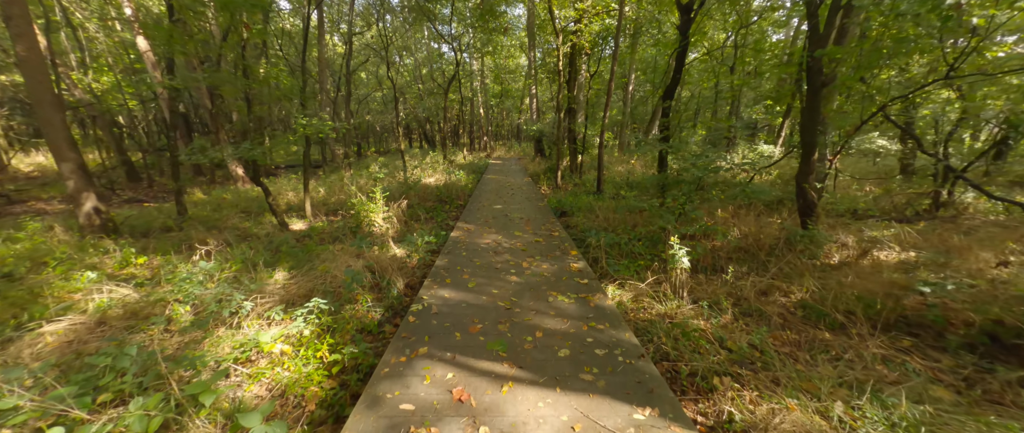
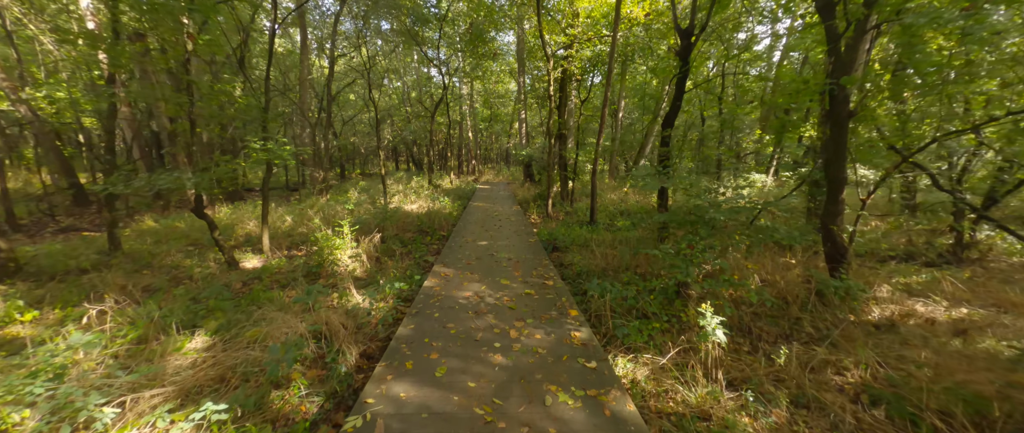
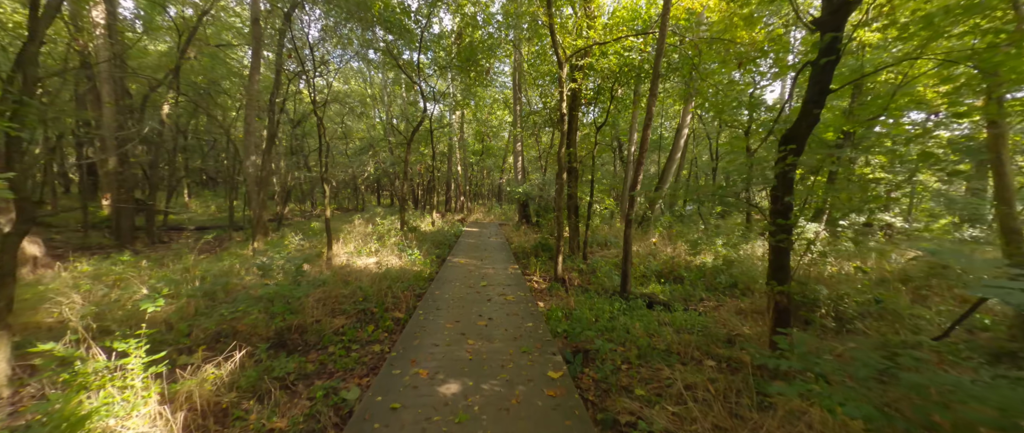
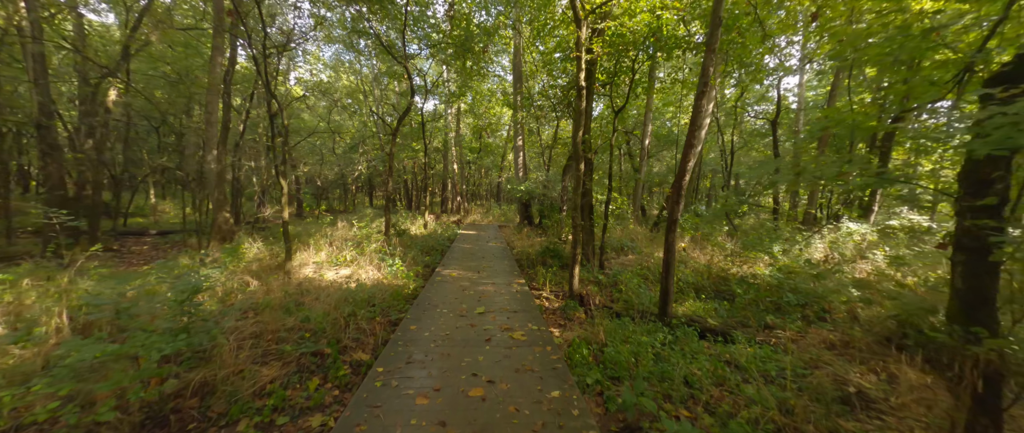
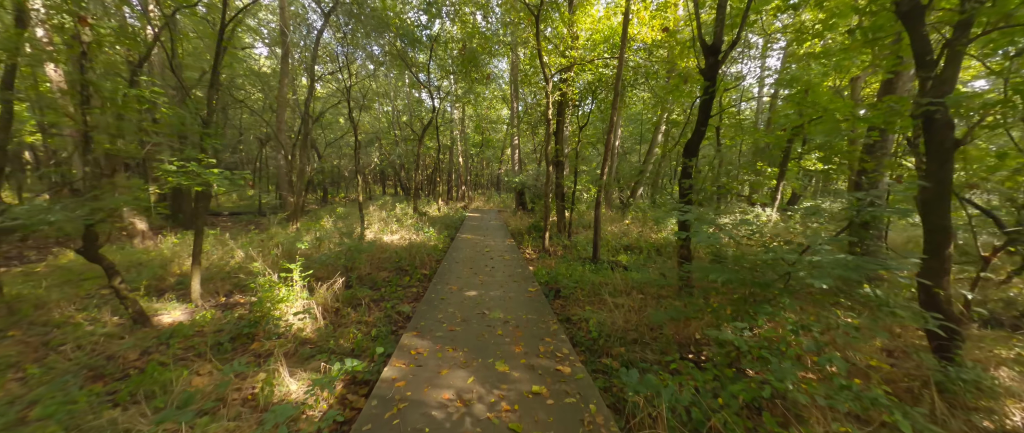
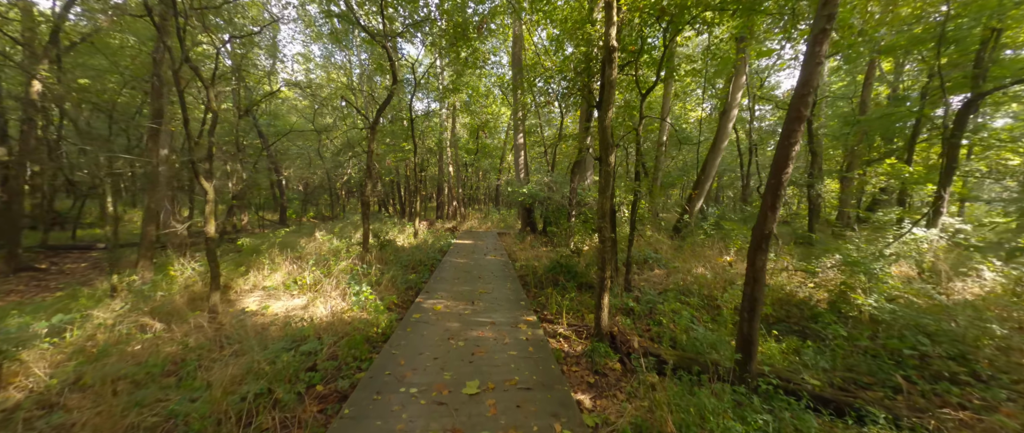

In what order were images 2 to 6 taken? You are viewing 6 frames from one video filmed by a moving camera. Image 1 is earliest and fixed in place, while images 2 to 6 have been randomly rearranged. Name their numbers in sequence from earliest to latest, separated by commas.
2, 5, 3, 4, 6
